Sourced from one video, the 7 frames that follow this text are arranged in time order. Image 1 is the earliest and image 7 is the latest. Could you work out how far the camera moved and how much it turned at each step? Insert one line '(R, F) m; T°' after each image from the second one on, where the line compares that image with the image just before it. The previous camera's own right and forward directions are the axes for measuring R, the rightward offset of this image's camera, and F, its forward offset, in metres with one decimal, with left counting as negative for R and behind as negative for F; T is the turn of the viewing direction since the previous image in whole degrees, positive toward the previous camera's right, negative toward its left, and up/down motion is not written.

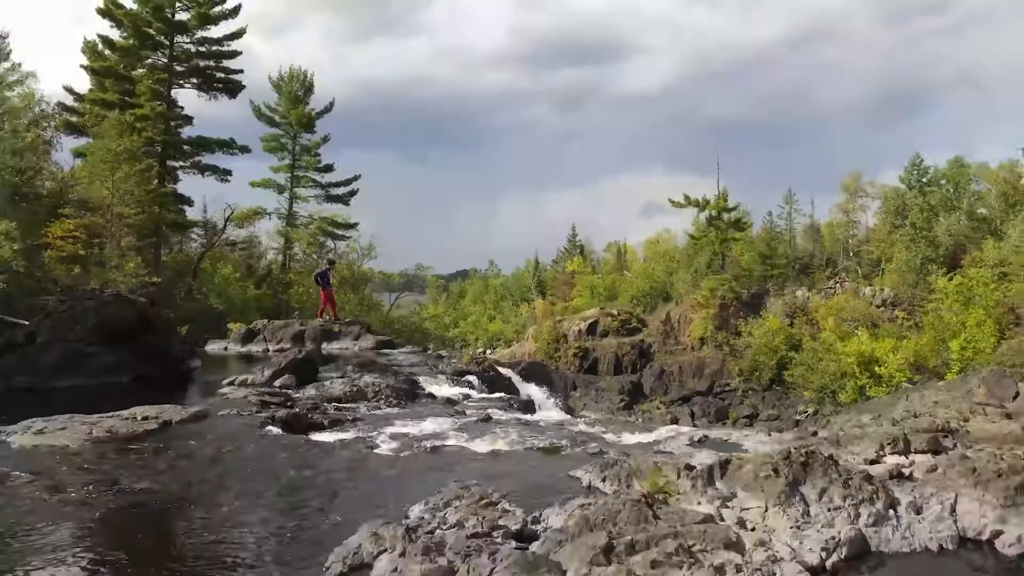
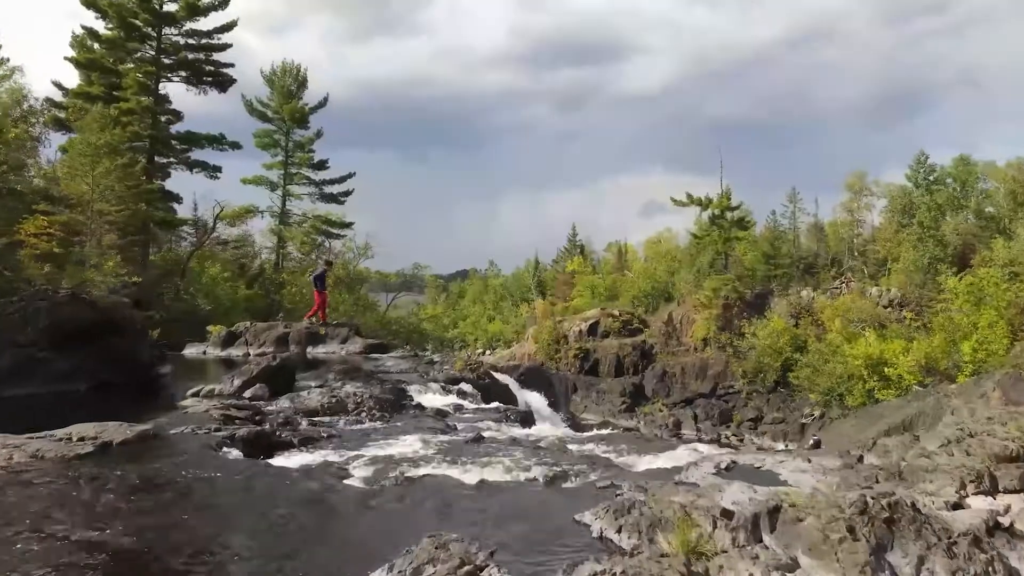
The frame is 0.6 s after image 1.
(0.0, +0.9) m; 0°
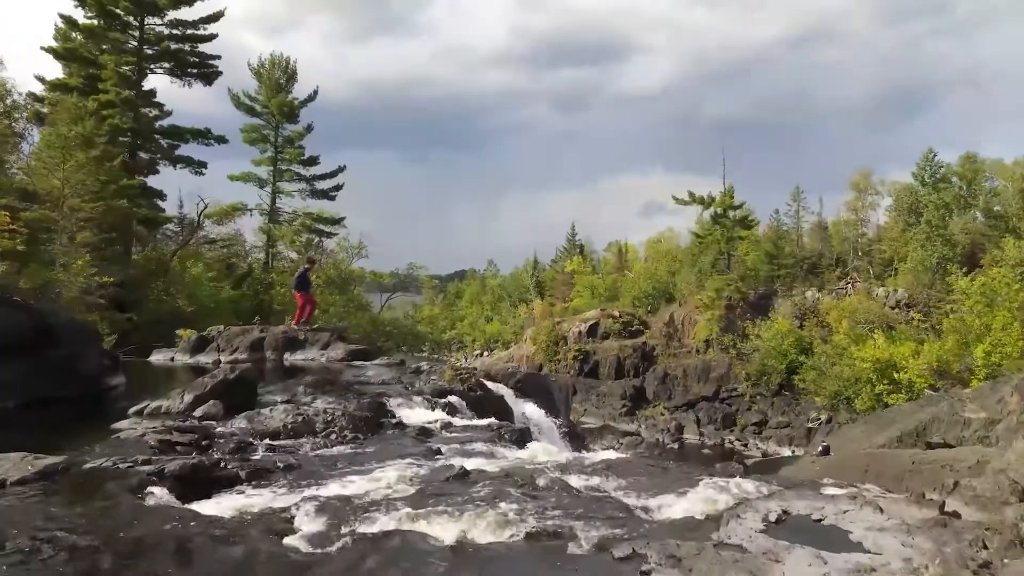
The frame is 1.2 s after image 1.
(0.0, +1.1) m; 0°
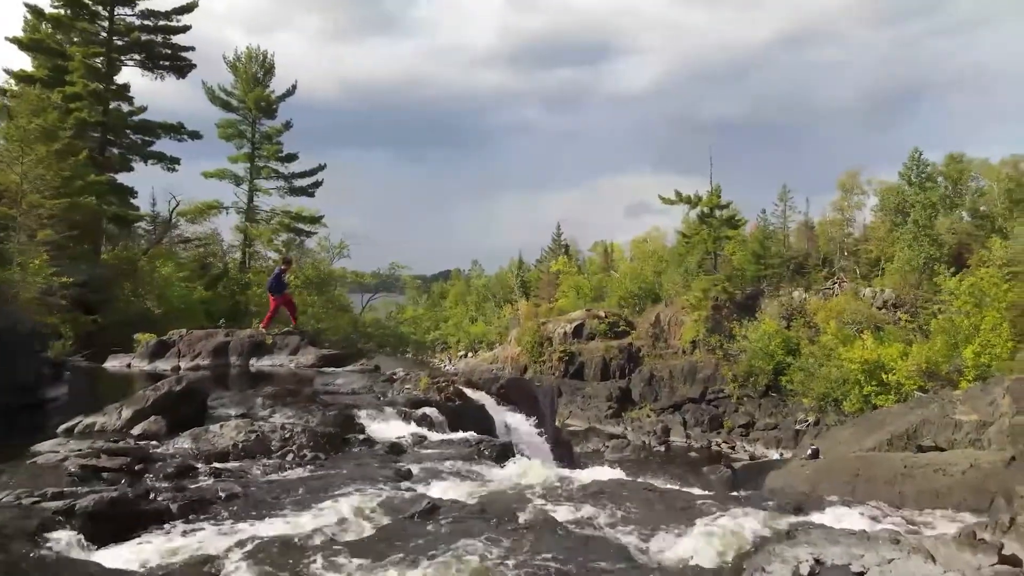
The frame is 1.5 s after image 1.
(0.0, +0.7) m; +1°
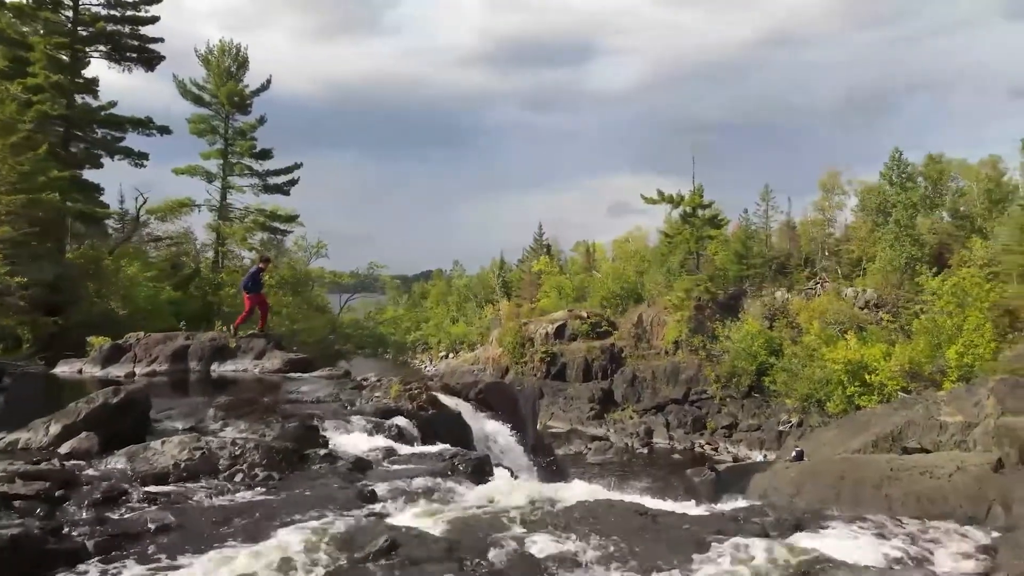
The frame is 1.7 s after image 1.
(0.0, +0.6) m; +1°
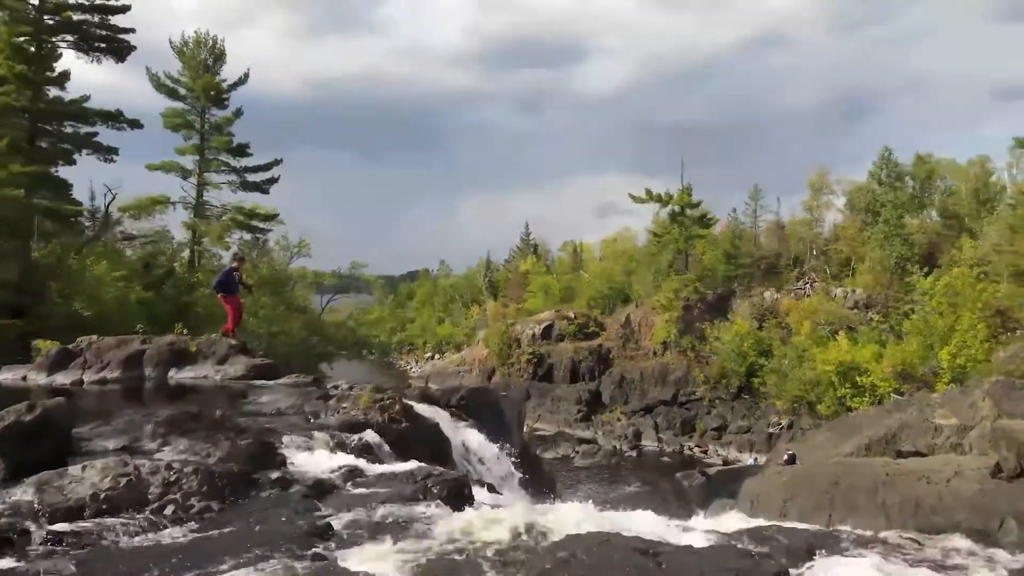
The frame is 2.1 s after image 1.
(+0.1, +0.7) m; +1°
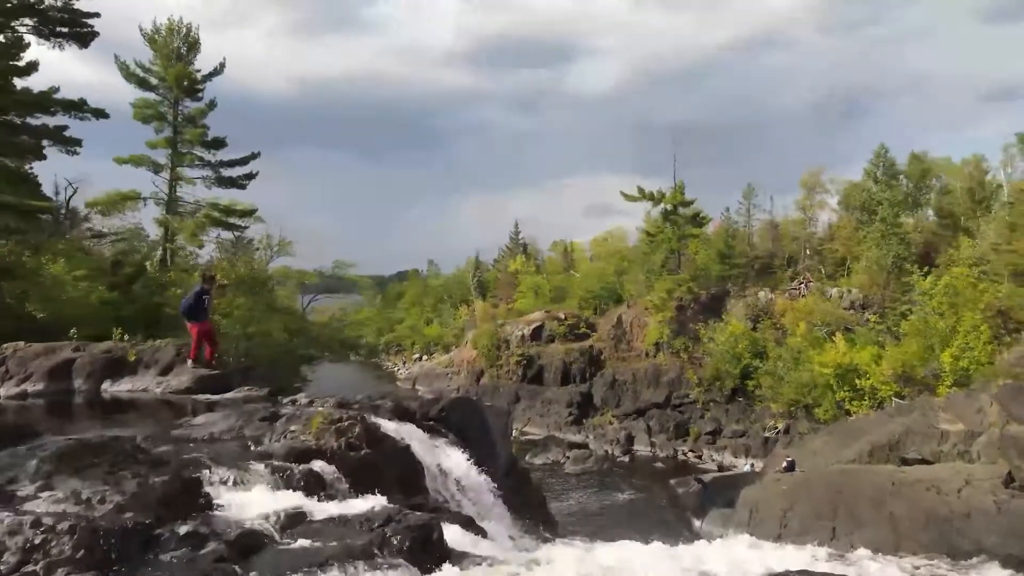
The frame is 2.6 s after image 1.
(+0.1, +1.1) m; +1°
